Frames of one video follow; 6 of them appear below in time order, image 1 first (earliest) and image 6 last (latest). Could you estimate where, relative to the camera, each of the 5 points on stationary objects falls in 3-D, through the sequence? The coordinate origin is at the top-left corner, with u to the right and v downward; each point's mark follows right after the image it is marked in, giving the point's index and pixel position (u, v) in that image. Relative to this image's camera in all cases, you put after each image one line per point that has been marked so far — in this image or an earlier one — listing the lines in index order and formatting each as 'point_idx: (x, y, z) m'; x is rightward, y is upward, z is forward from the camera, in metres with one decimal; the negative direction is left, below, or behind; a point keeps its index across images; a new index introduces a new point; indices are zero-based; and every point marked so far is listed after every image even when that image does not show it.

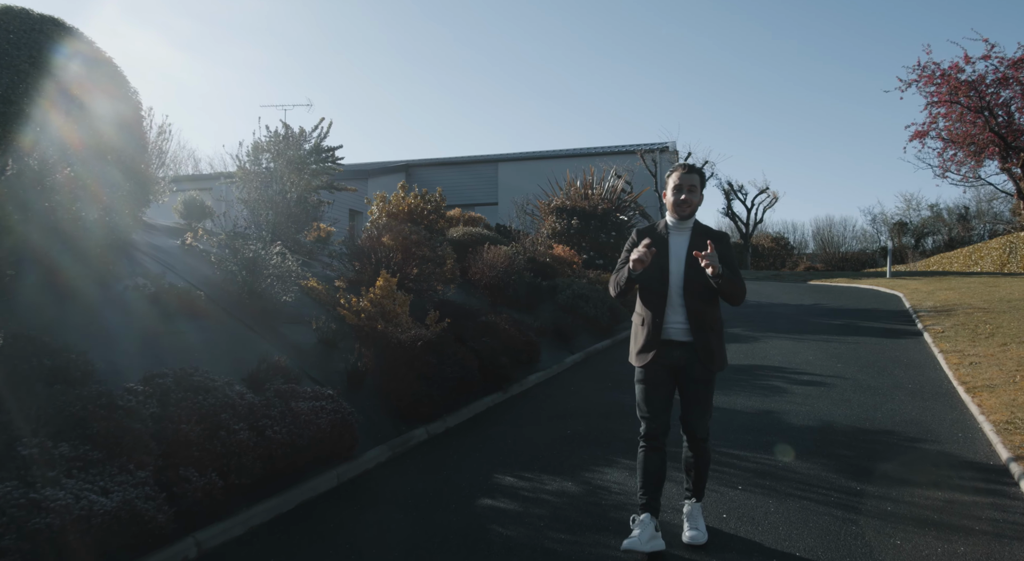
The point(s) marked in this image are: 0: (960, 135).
0: (+10.5, +3.4, +16.6) m
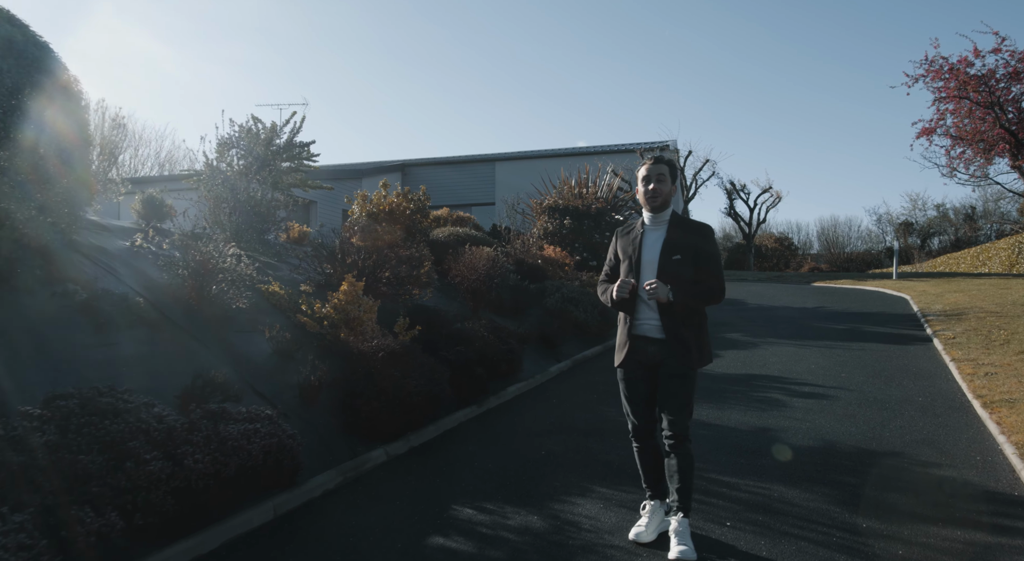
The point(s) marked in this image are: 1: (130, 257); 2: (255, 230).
0: (+10.3, +3.4, +16.0) m
1: (-3.7, +0.2, +6.8) m
2: (-3.2, +0.7, +9.1) m
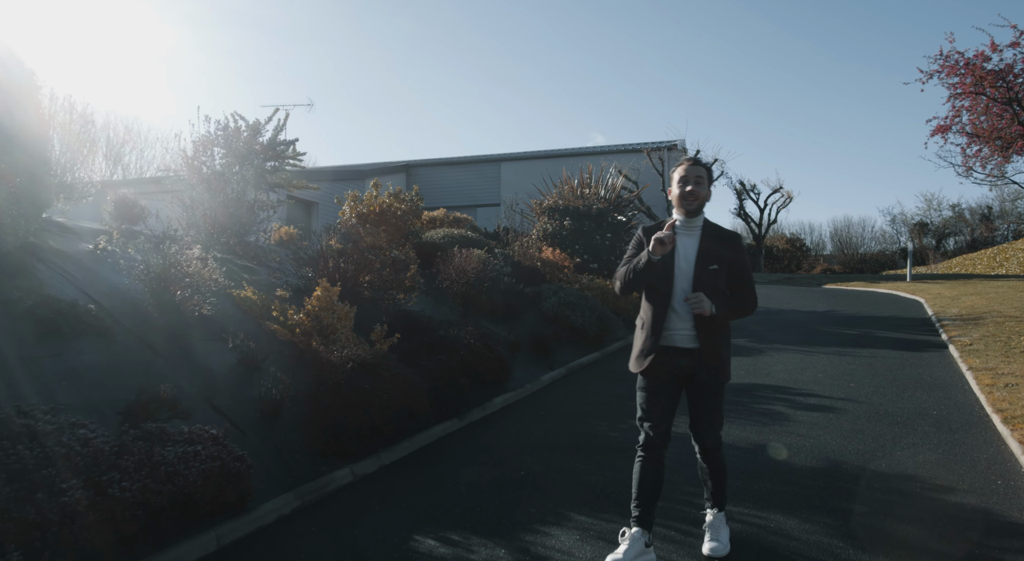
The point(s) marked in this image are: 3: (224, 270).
0: (+10.3, +3.3, +15.4) m
1: (-3.9, +0.1, +6.4) m
2: (-3.3, +0.7, +8.7) m
3: (-3.1, +0.1, +7.4) m
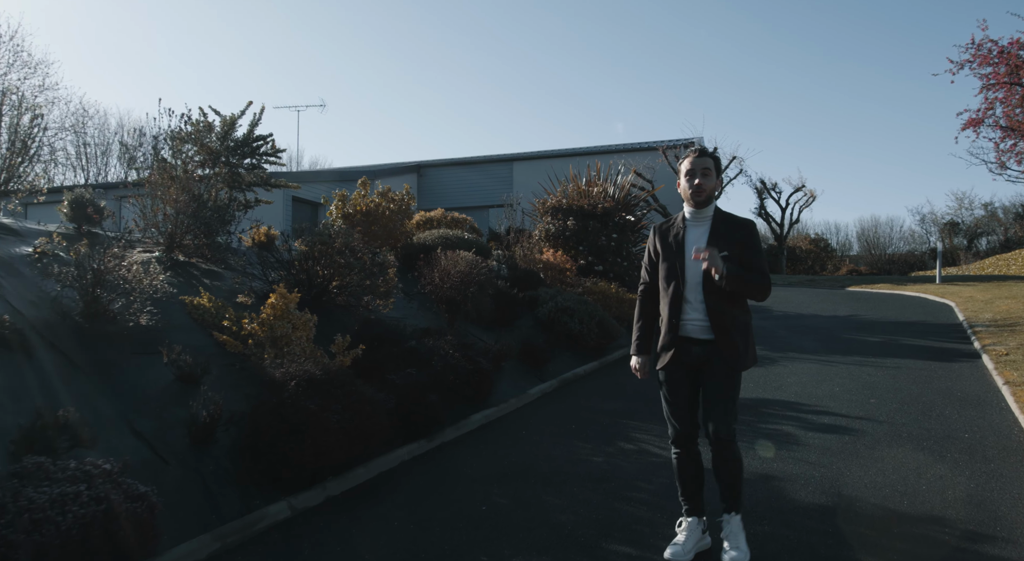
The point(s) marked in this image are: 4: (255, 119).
0: (+10.4, +3.3, +14.4) m
1: (-4.1, +0.1, +5.9) m
2: (-3.5, +0.6, +8.1) m
3: (-3.3, 0.0, +6.8) m
4: (-3.3, +2.1, +9.2) m
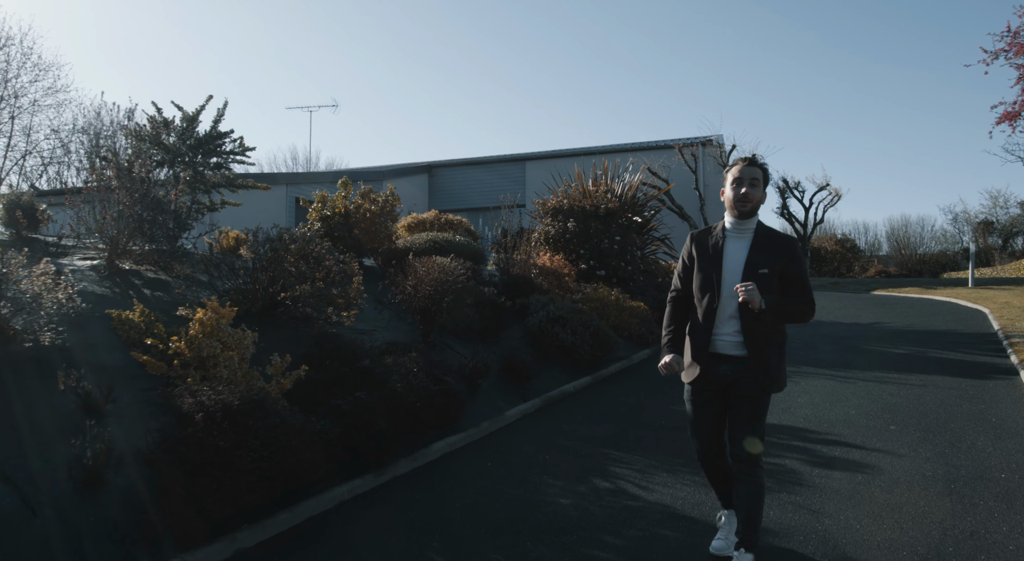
0: (+10.3, +3.2, +13.3) m
1: (-4.4, 0.0, +5.2) m
2: (-3.7, +0.5, +7.5) m
3: (-3.5, -0.1, +6.2) m
4: (-3.5, +2.0, +8.5) m
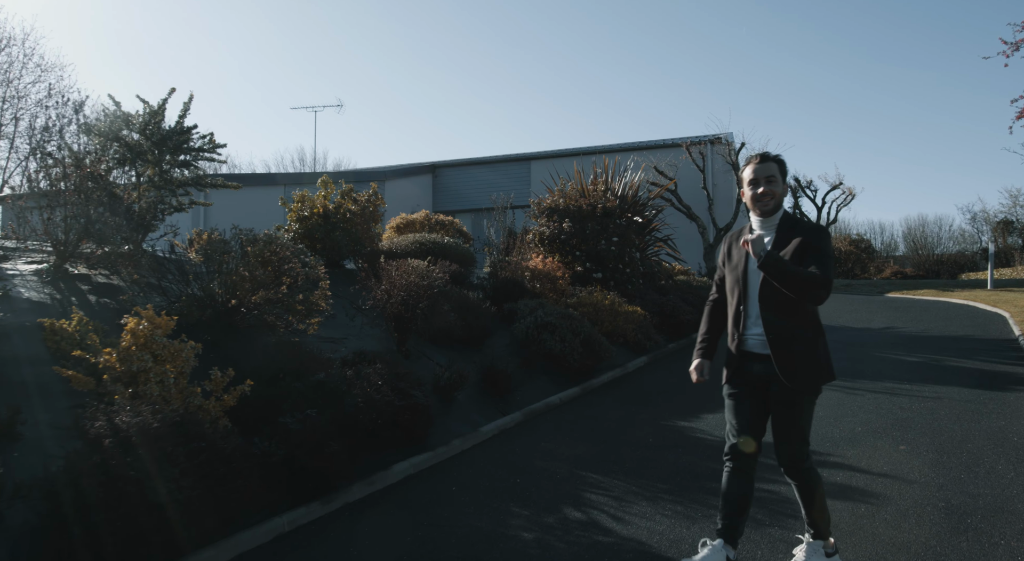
0: (+10.2, +3.1, +12.5) m
1: (-4.7, 0.0, +4.8) m
2: (-3.9, +0.5, +7.0) m
3: (-3.8, -0.1, +5.7) m
4: (-3.7, +2.0, +8.1) m
